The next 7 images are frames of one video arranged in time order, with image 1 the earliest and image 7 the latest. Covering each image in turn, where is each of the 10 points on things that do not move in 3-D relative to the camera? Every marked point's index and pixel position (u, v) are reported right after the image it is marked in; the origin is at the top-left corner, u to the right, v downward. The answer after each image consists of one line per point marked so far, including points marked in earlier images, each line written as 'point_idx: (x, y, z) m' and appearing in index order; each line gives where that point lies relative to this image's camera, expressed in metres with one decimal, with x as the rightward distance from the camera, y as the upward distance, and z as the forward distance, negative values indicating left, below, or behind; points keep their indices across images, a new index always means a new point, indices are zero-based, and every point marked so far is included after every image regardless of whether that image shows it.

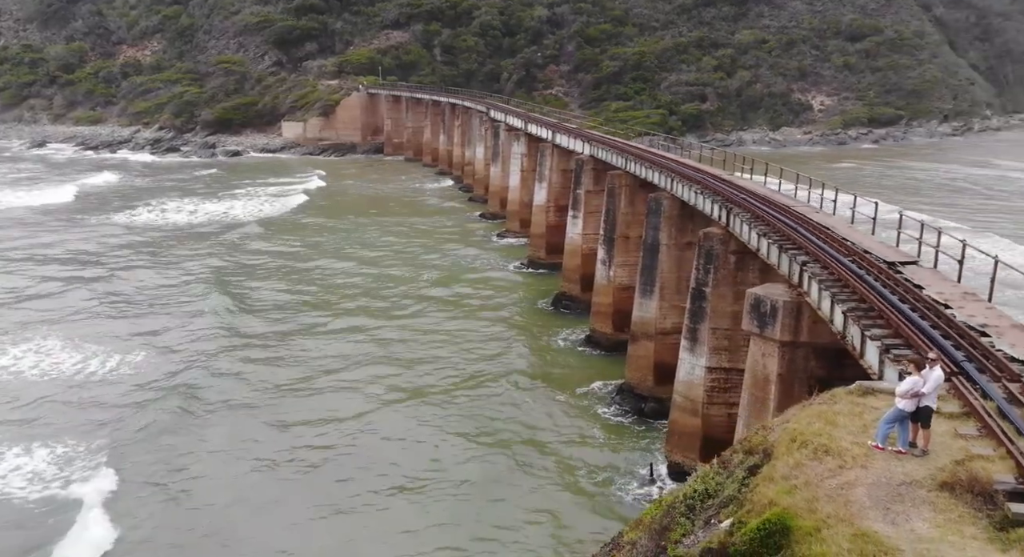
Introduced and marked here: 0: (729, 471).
0: (+2.5, -2.2, +10.6) m
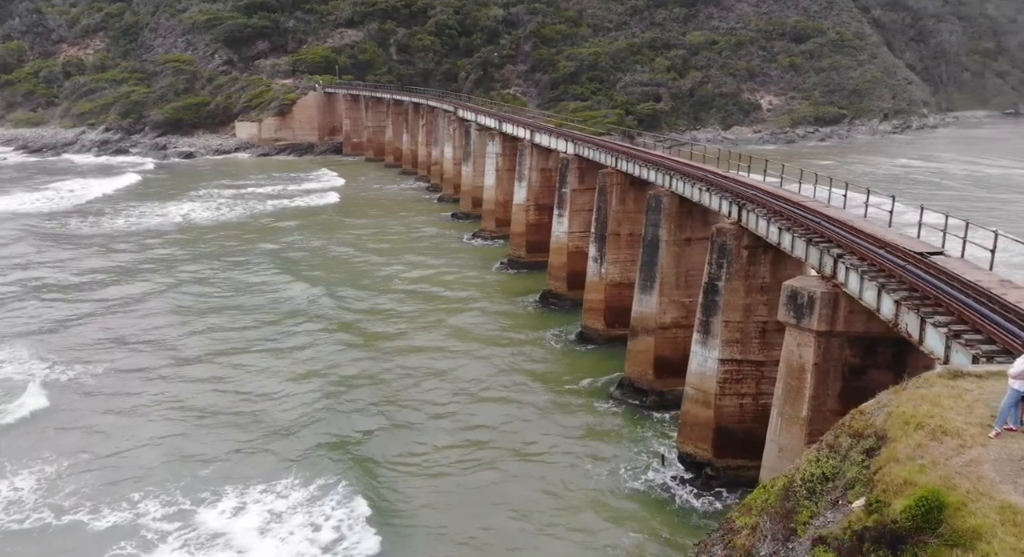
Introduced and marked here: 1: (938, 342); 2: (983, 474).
0: (+4.0, -2.2, +11.1) m
1: (+6.3, -0.9, +13.4) m
2: (+5.1, -2.1, +9.8) m
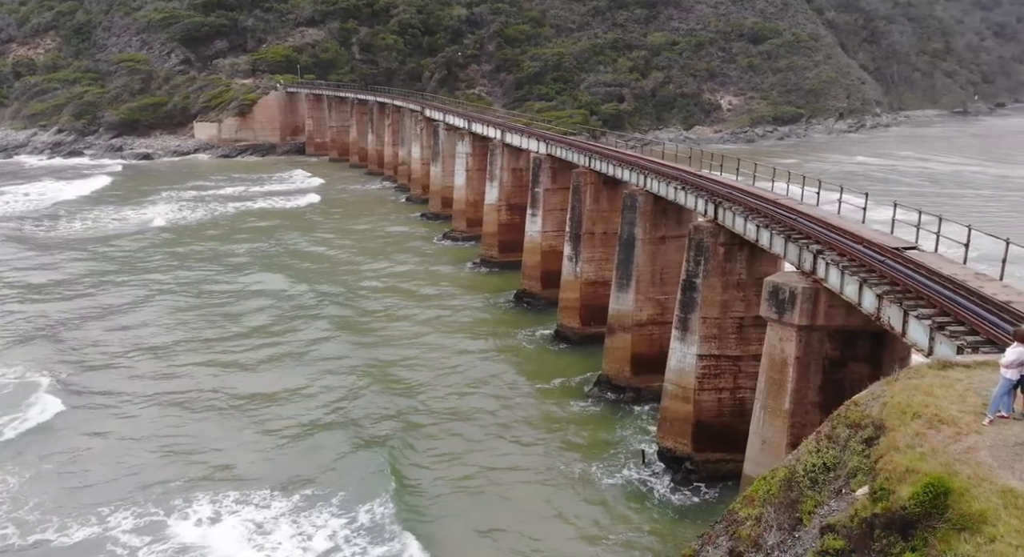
0: (+4.2, -2.1, +11.5) m
1: (+6.3, -0.8, +13.9) m
2: (+5.3, -2.0, +10.2) m
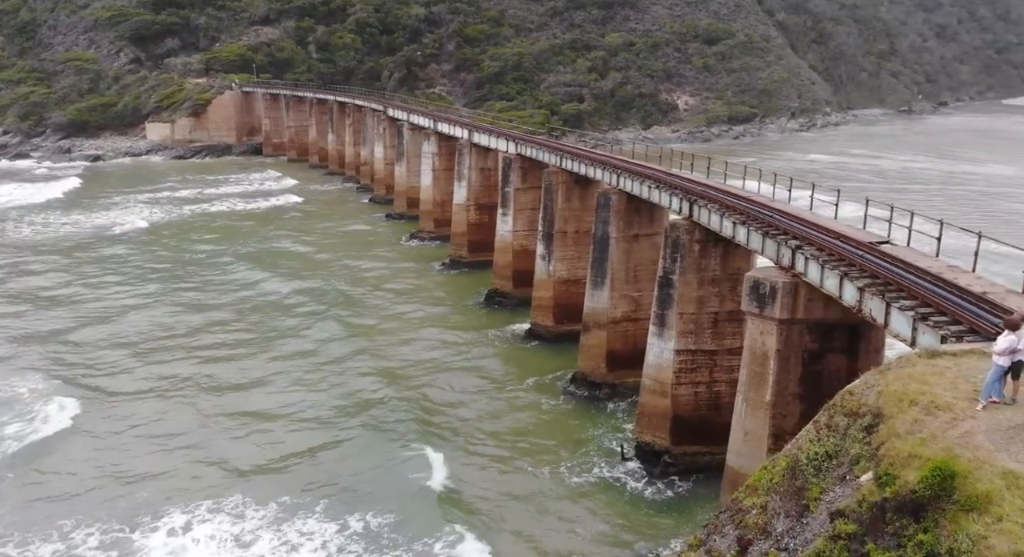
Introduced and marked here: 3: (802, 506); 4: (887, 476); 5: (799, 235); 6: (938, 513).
0: (+4.3, -2.0, +11.9) m
1: (+6.2, -0.7, +14.4) m
2: (+5.5, -1.9, +10.7) m
3: (+3.6, -2.8, +11.3) m
4: (+4.3, -2.3, +10.5) m
5: (+5.7, +0.9, +18.2) m
6: (+4.5, -2.5, +9.6) m
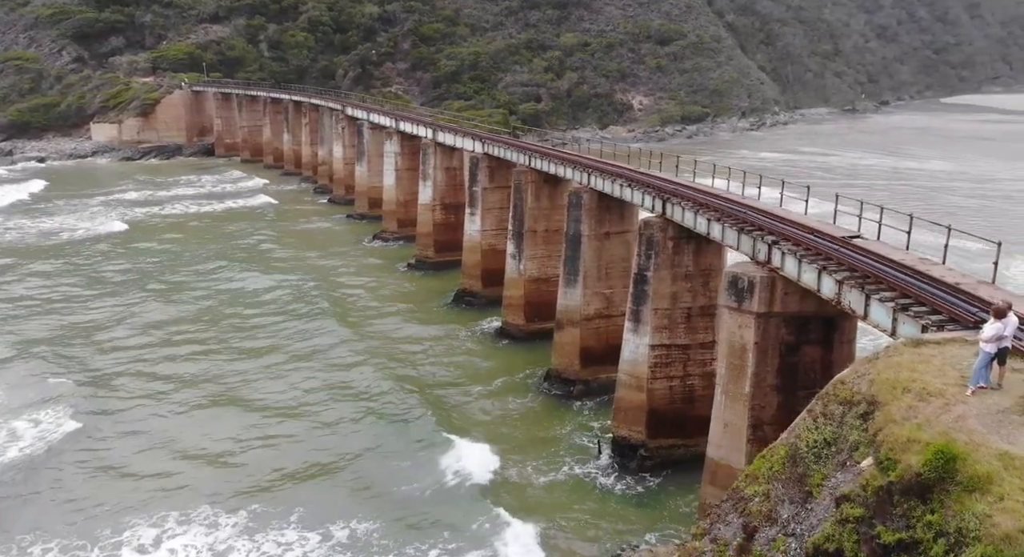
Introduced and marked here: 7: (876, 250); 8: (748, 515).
0: (+4.4, -1.9, +12.3) m
1: (+6.1, -0.6, +14.9) m
2: (+5.7, -1.8, +11.2) m
3: (+3.7, -2.7, +11.6) m
4: (+4.5, -2.2, +10.9) m
5: (+5.4, +1.0, +18.7) m
6: (+4.8, -2.4, +10.0) m
7: (+7.0, +0.6, +17.5) m
8: (+3.1, -3.1, +12.1) m
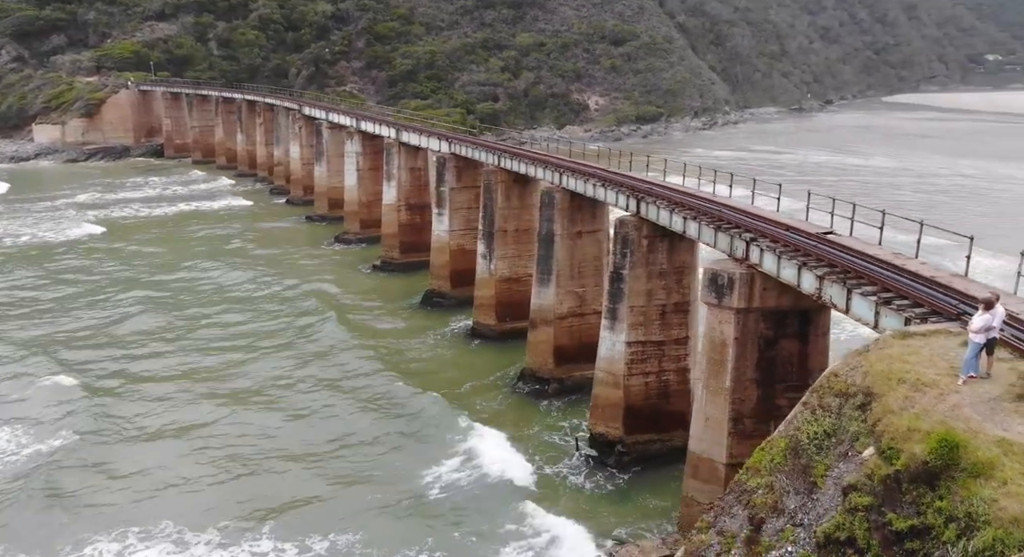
0: (+4.5, -1.9, +12.6) m
1: (+6.0, -0.5, +15.3) m
2: (+5.8, -1.8, +11.6) m
3: (+3.9, -2.7, +11.9) m
4: (+4.7, -2.1, +11.2) m
5: (+5.0, +1.1, +19.1) m
6: (+5.0, -2.3, +10.4) m
7: (+6.7, +0.7, +18.0) m
8: (+3.3, -3.1, +12.3) m
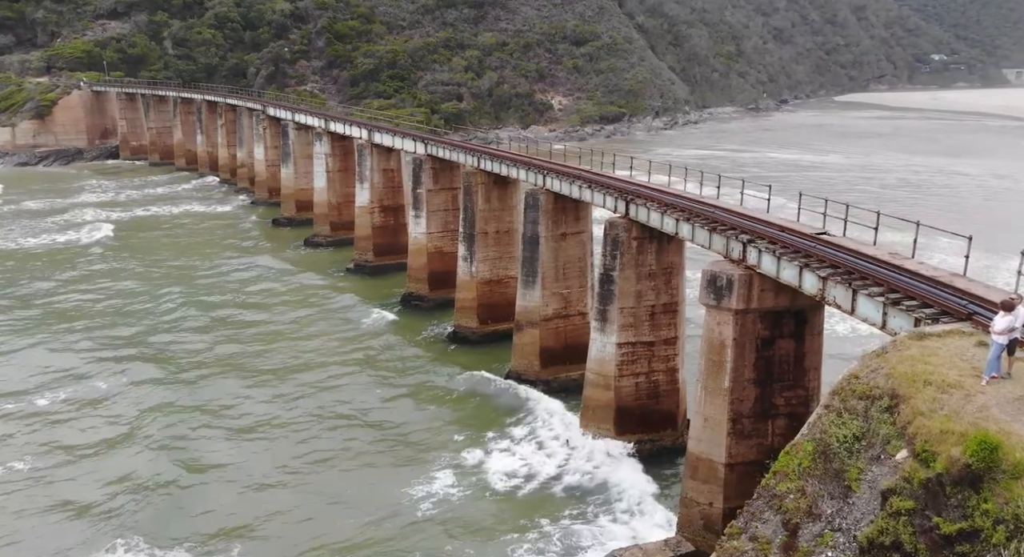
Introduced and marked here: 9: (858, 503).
0: (+4.9, -1.9, +12.7) m
1: (+6.2, -0.6, +15.5) m
2: (+6.3, -1.8, +11.7) m
3: (+4.3, -2.8, +12.0) m
4: (+5.2, -2.2, +11.3) m
5: (+4.9, +1.0, +19.2) m
6: (+5.5, -2.4, +10.5) m
7: (+6.7, +0.6, +18.2) m
8: (+3.7, -3.2, +12.3) m
9: (+4.4, -2.9, +11.6) m
